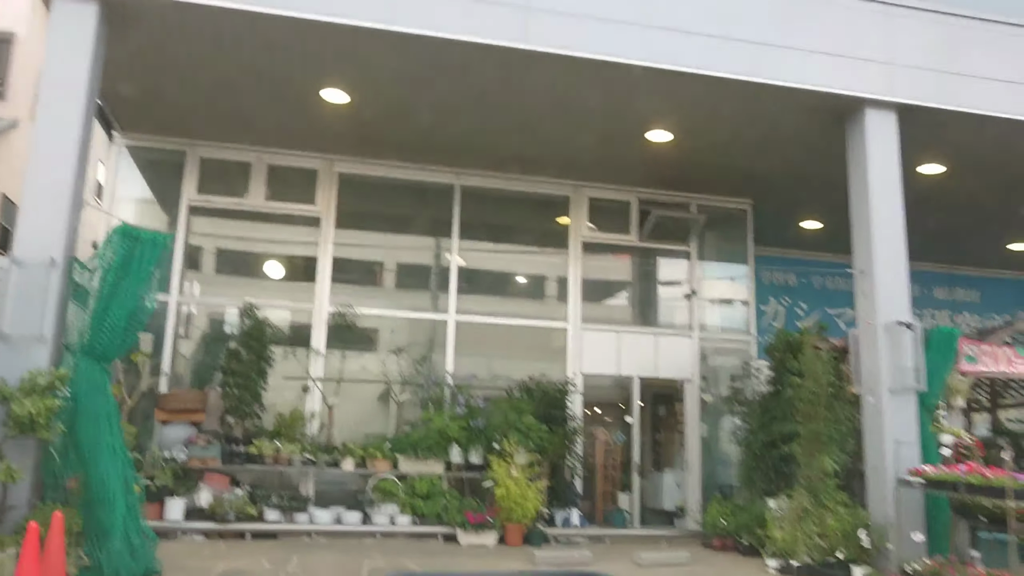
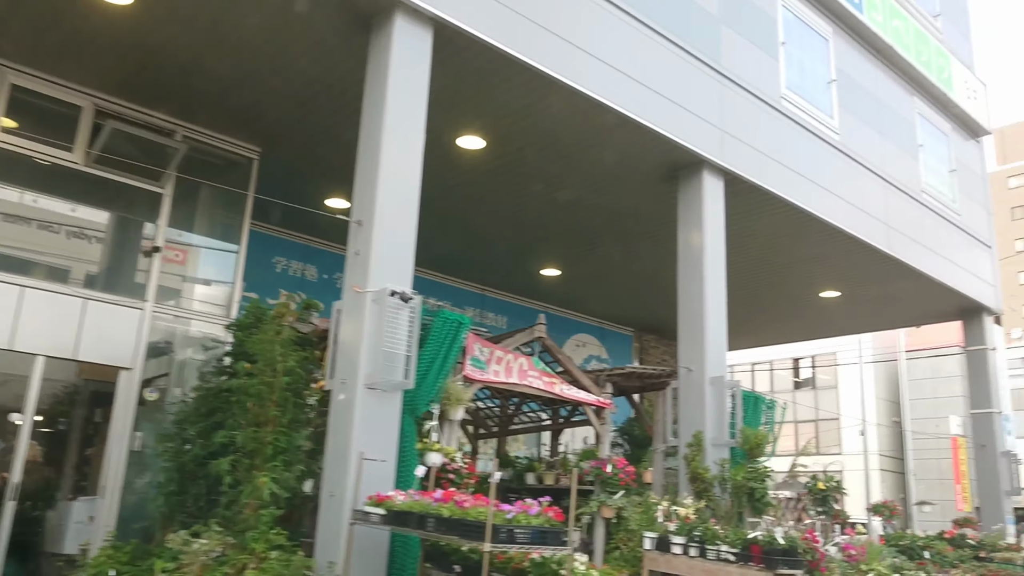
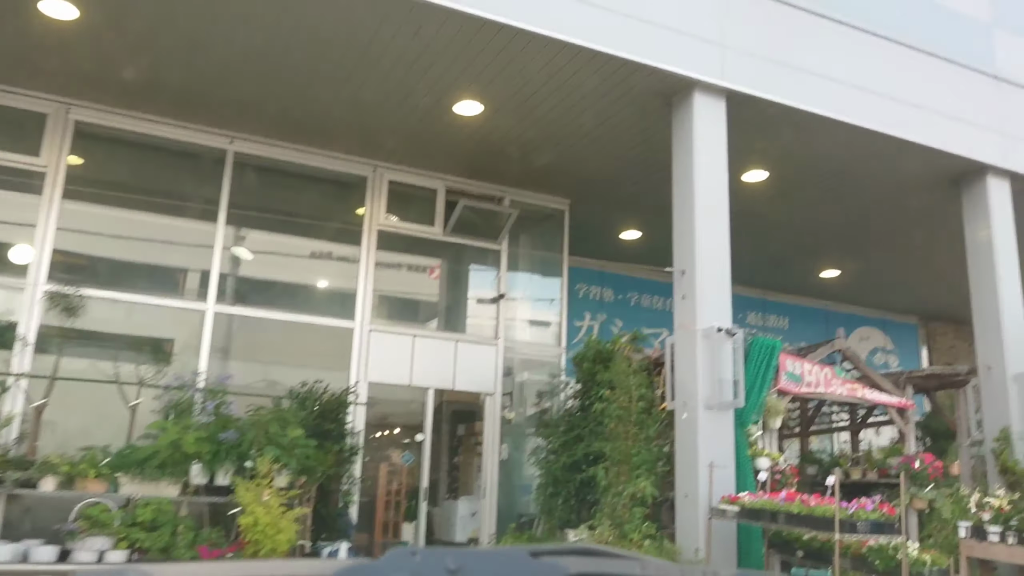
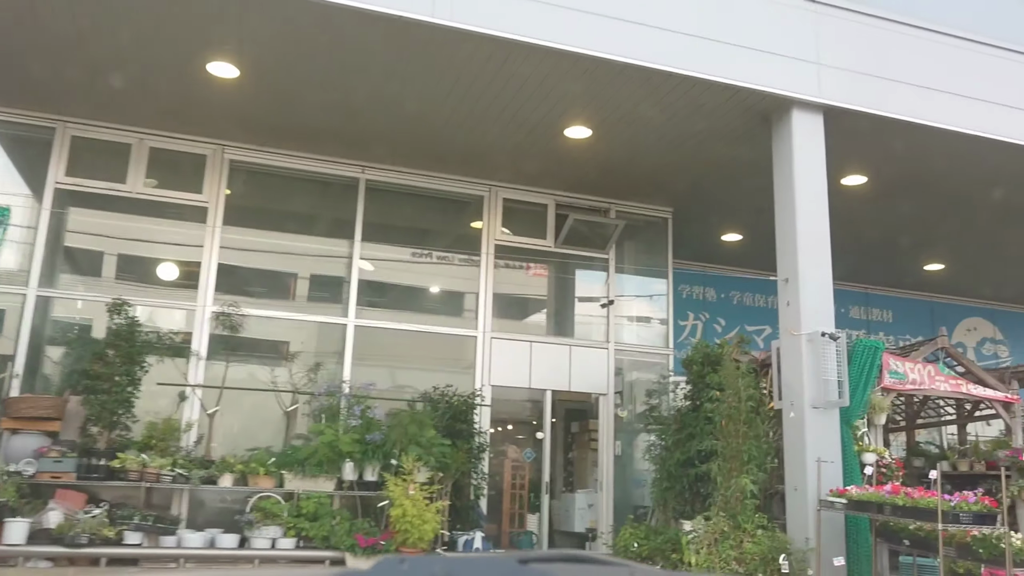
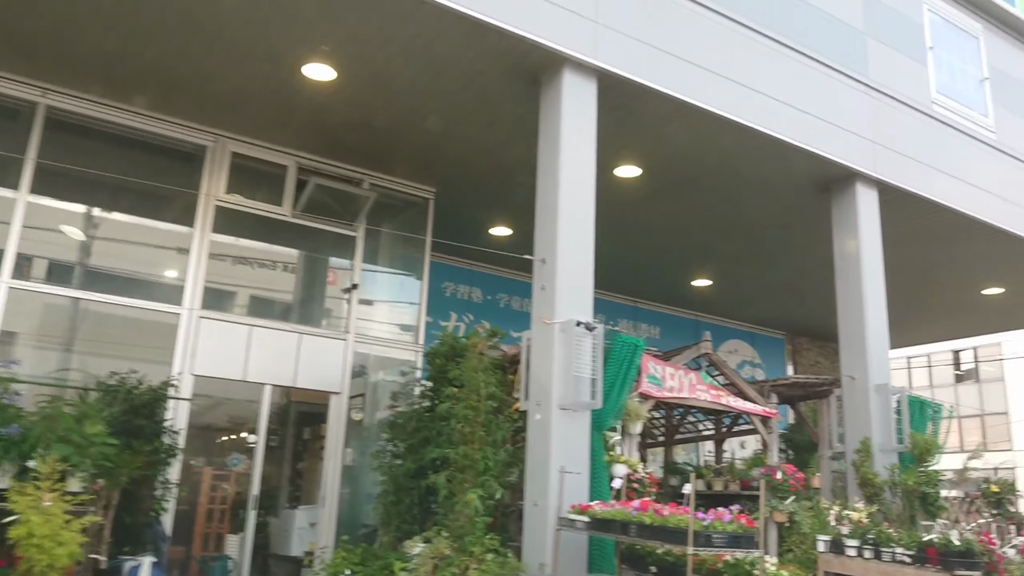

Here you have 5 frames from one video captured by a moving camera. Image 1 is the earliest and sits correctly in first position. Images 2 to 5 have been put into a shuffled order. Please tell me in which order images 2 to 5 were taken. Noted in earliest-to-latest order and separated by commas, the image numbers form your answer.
4, 3, 5, 2
